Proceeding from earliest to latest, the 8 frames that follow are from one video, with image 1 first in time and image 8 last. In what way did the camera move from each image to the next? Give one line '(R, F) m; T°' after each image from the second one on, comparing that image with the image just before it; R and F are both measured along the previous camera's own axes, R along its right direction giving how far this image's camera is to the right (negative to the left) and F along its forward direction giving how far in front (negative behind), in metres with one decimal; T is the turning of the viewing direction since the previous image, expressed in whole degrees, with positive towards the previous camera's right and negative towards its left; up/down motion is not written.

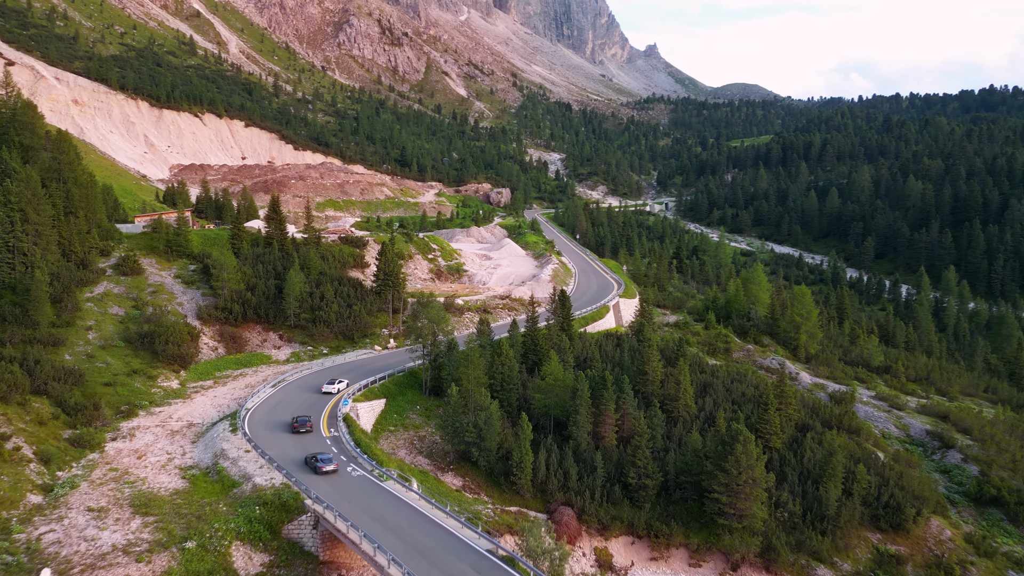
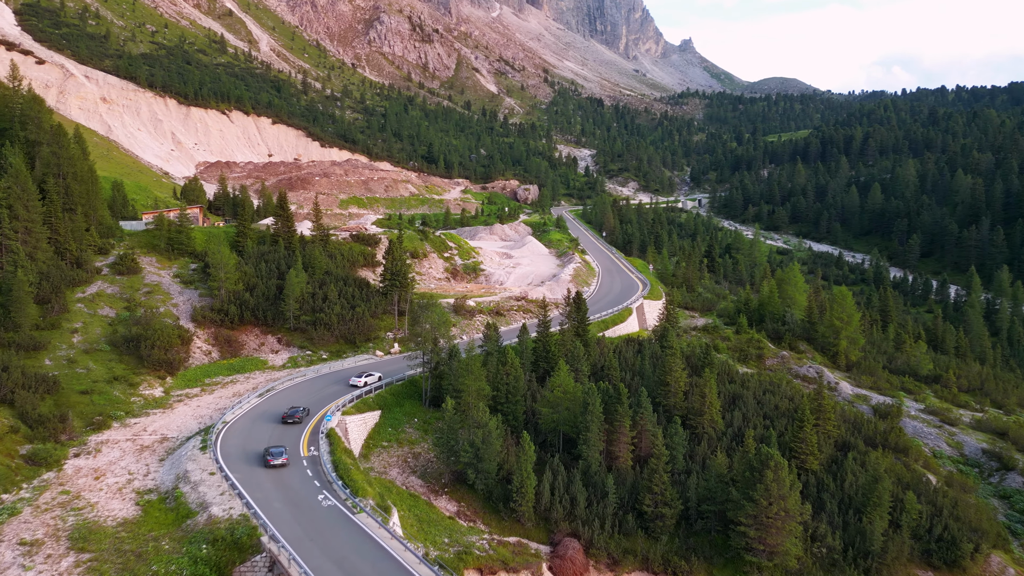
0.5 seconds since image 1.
(+1.2, +3.1) m; -3°
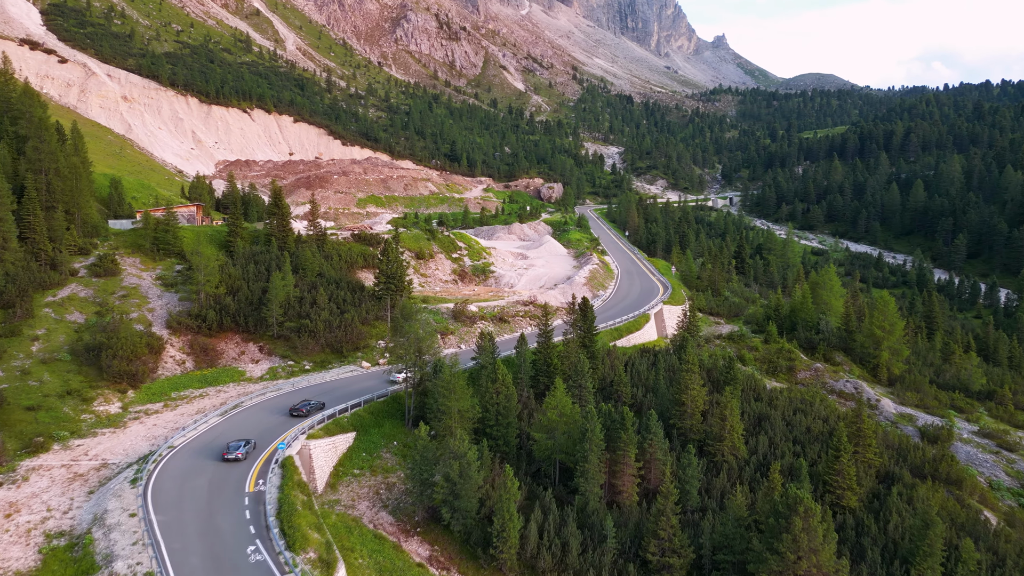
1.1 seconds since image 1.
(+1.5, +3.9) m; -2°
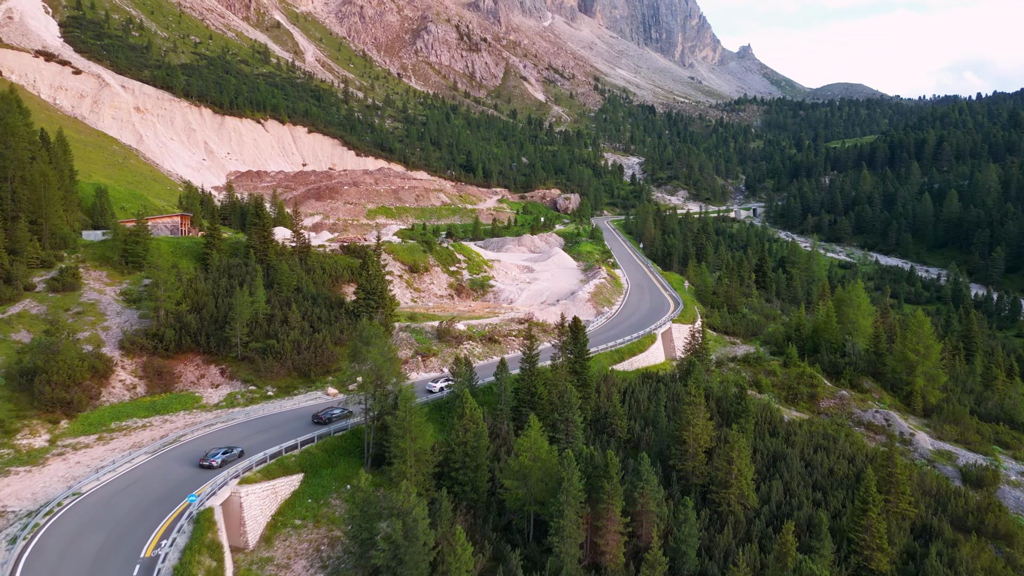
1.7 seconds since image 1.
(+1.8, +3.8) m; -2°
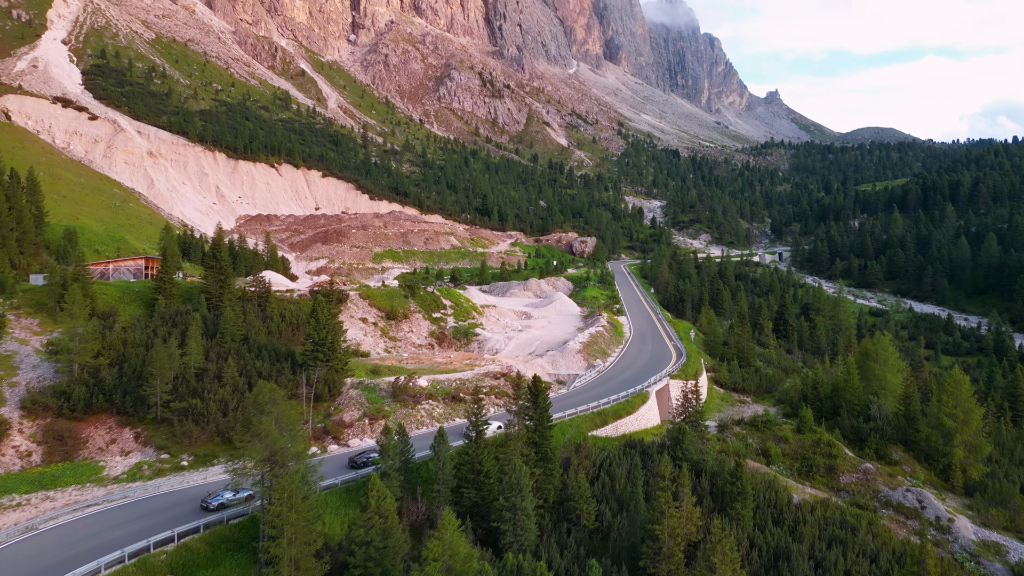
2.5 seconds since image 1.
(+3.0, +4.9) m; -2°
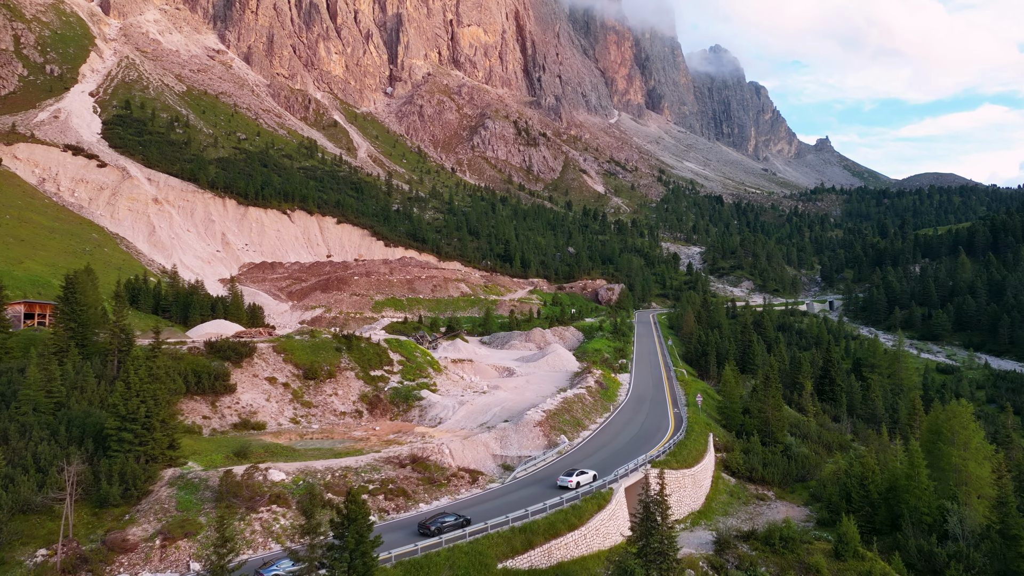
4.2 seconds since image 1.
(+5.4, +11.0) m; -4°
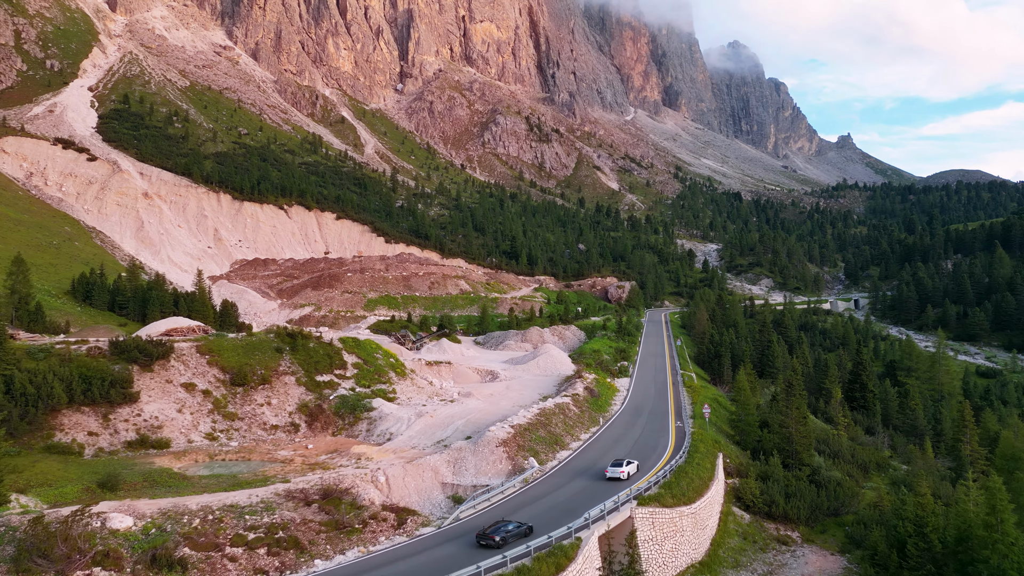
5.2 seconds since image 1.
(+2.3, +6.8) m; -1°
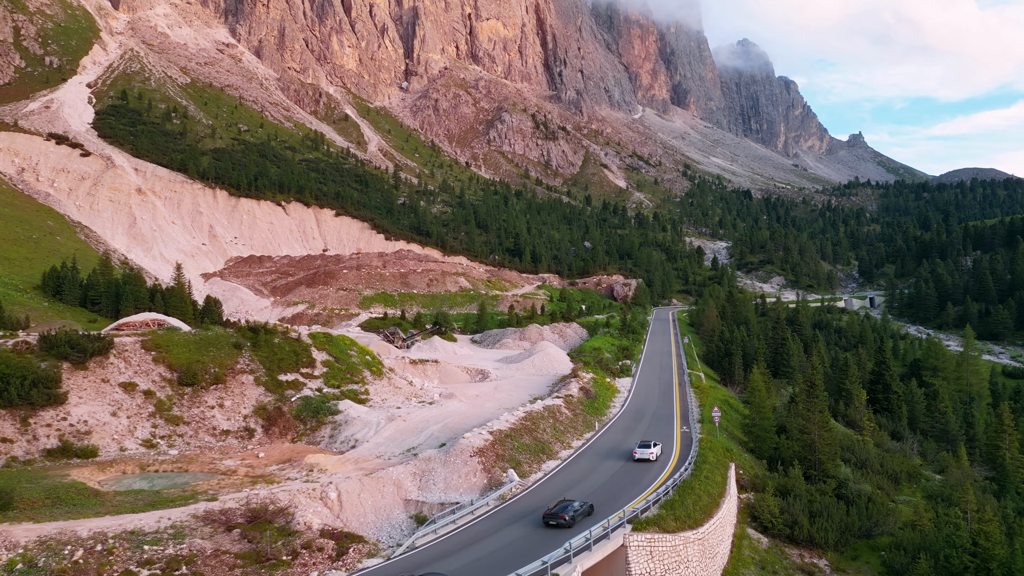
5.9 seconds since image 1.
(+1.0, +3.9) m; -1°
